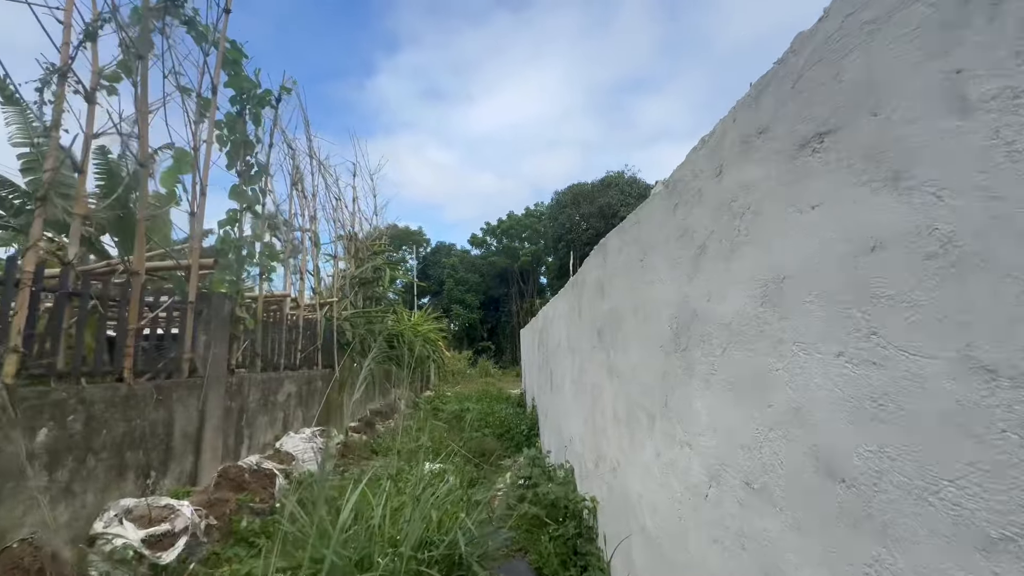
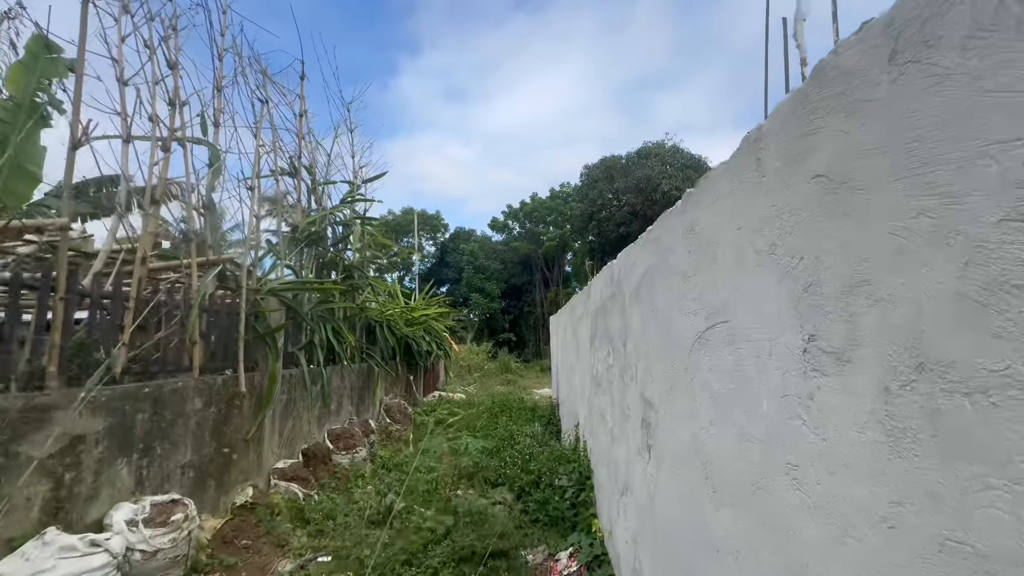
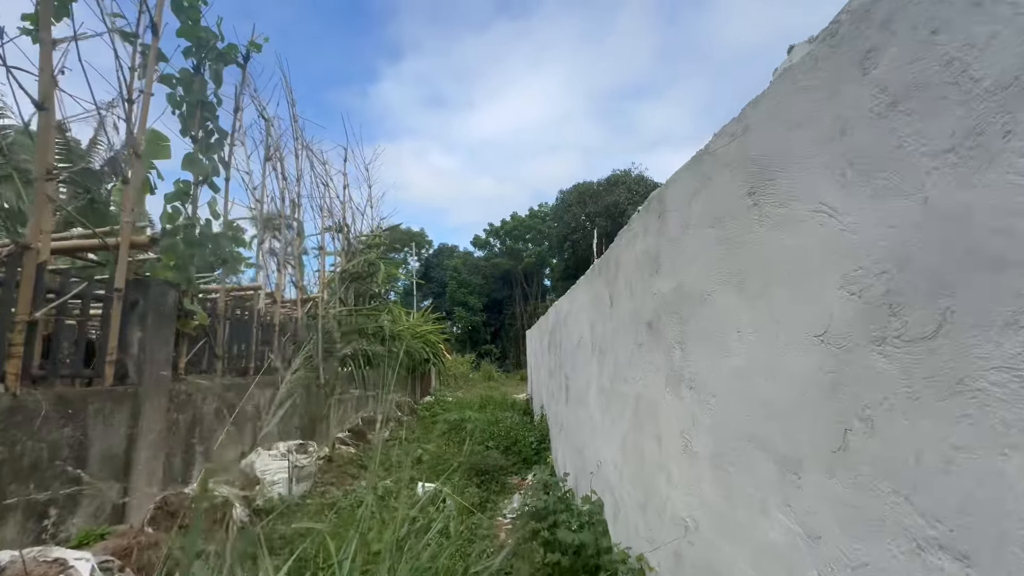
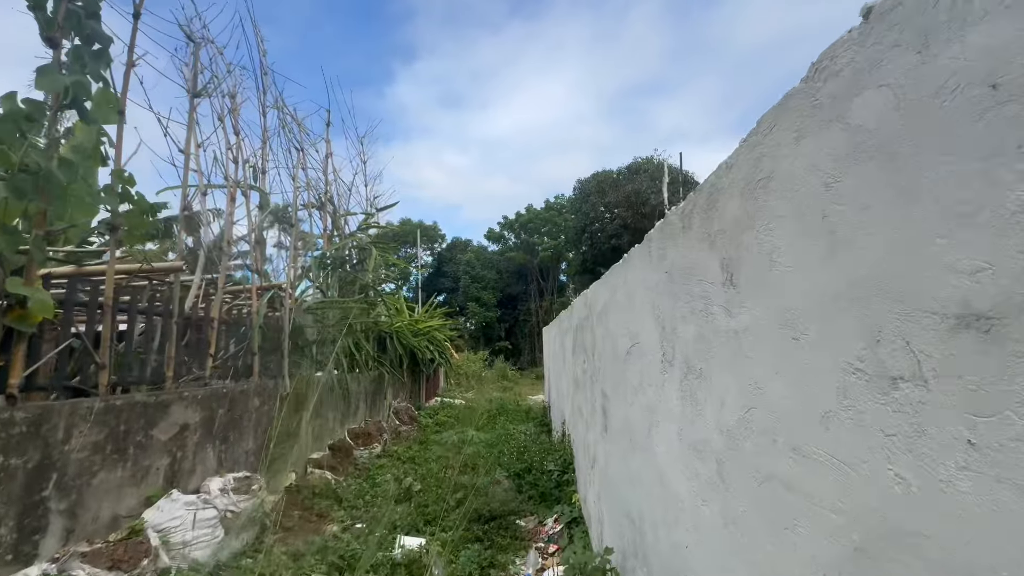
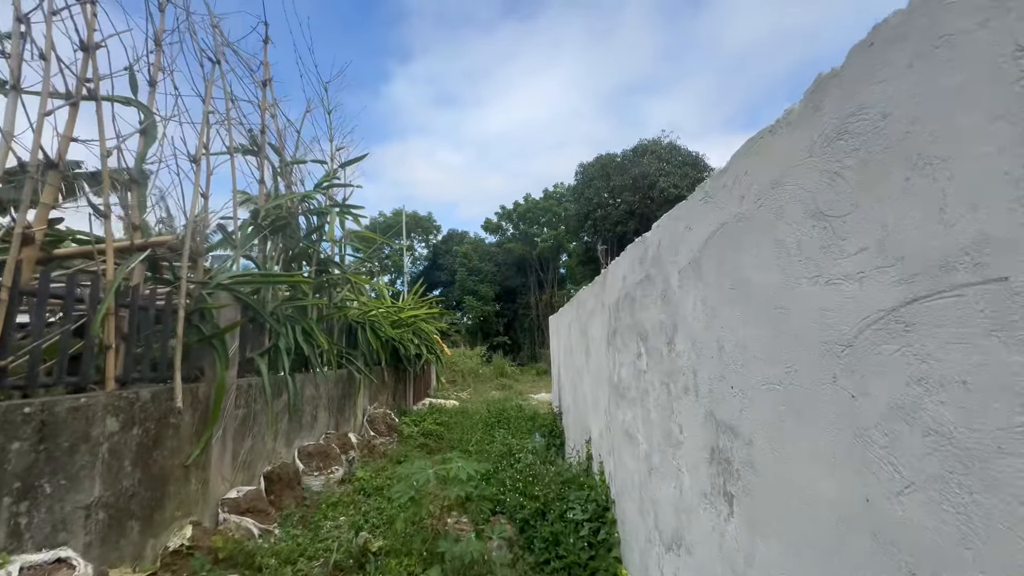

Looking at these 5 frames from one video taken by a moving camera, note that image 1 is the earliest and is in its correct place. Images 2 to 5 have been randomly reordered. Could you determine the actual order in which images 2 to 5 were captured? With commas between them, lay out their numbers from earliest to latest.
3, 4, 2, 5
